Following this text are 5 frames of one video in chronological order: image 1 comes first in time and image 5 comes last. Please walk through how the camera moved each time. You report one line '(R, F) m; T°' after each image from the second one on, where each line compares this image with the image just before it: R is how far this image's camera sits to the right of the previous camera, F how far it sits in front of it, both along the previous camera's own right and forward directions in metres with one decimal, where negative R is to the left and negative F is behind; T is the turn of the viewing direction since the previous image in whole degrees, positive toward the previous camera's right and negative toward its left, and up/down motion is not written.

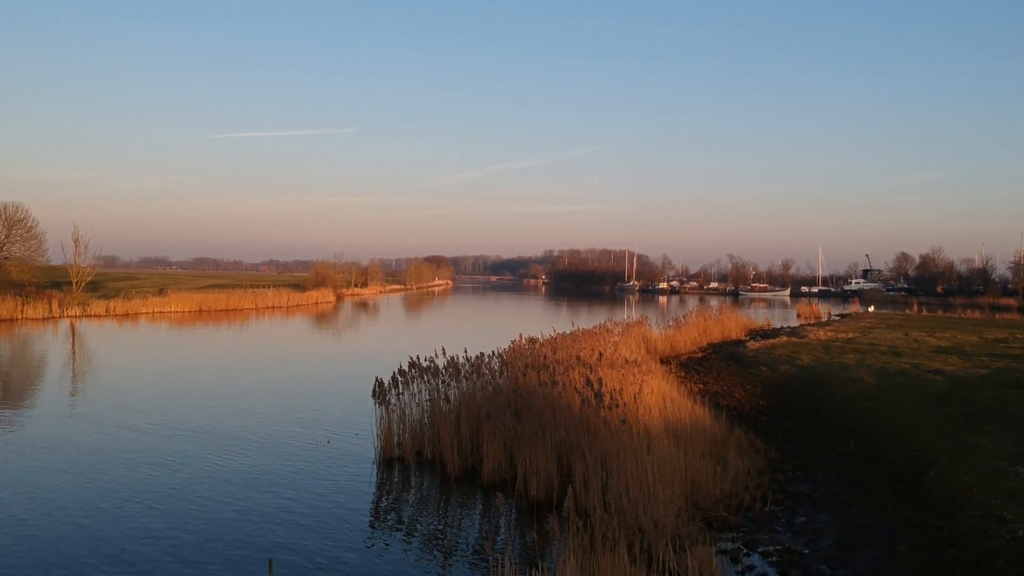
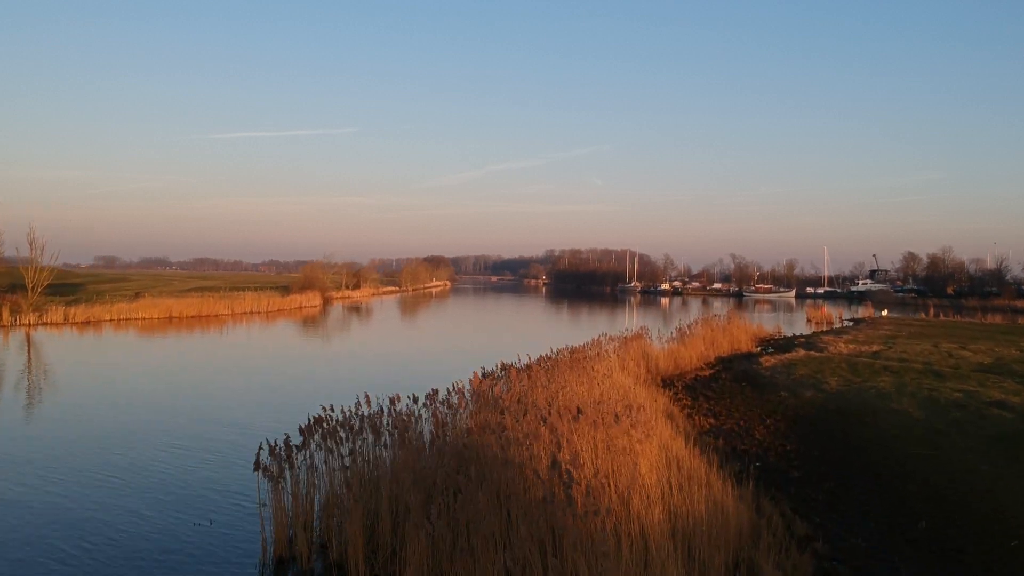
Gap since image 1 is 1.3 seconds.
(+0.4, +1.9) m; 0°
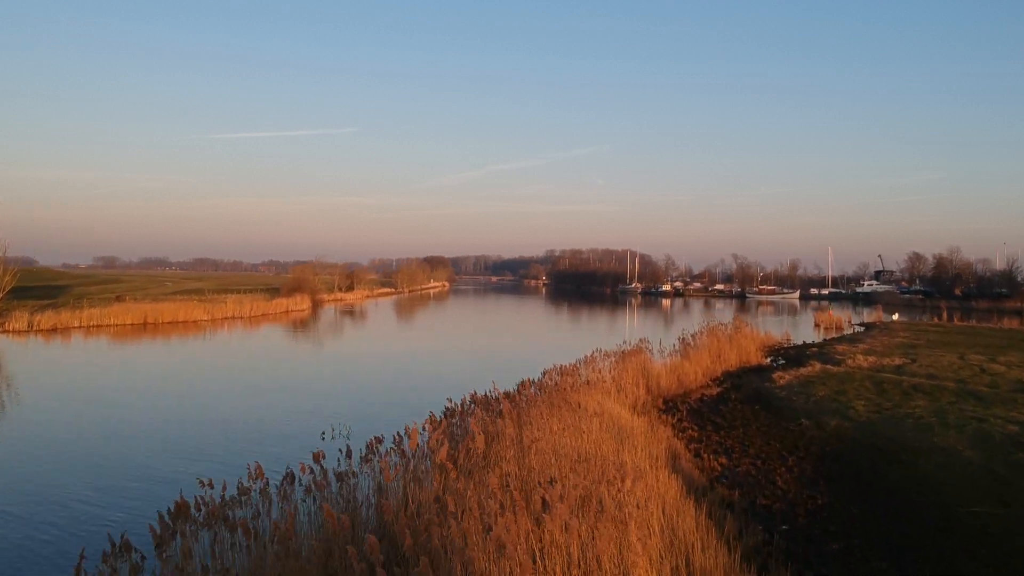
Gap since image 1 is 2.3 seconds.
(+0.3, +1.4) m; 0°
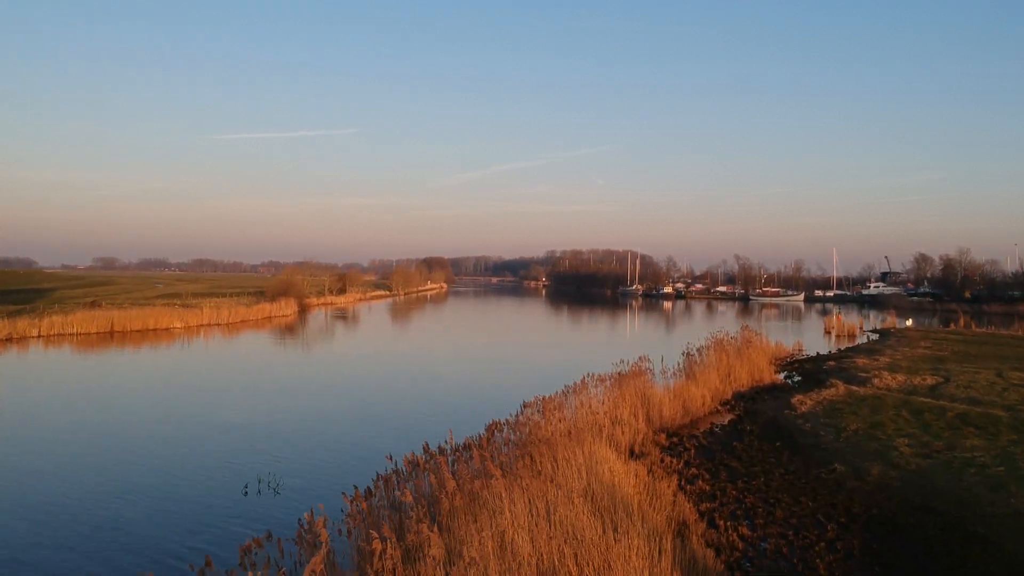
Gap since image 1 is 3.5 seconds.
(+0.3, +1.7) m; 0°
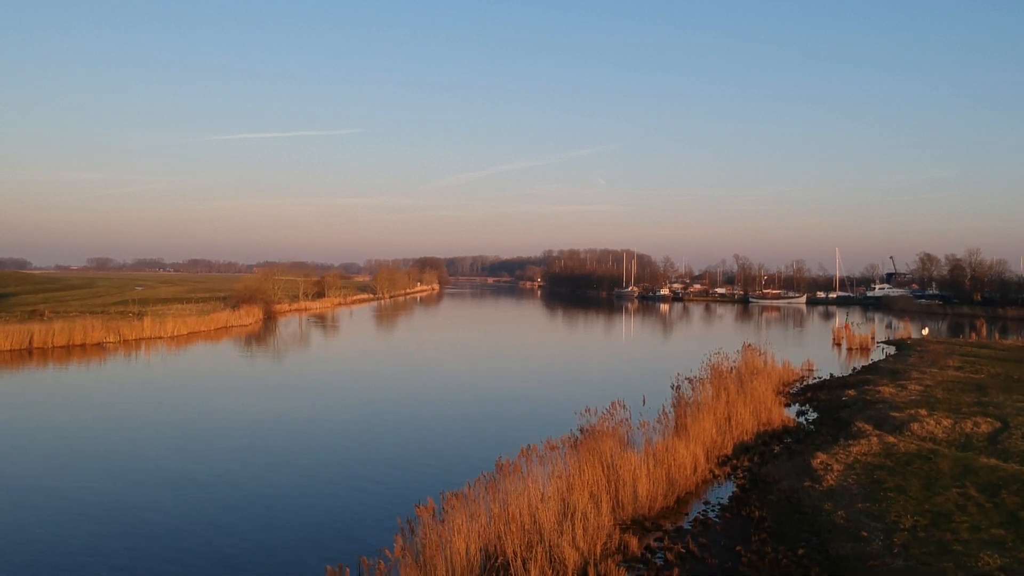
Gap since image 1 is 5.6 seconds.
(+0.9, +2.8) m; 0°
